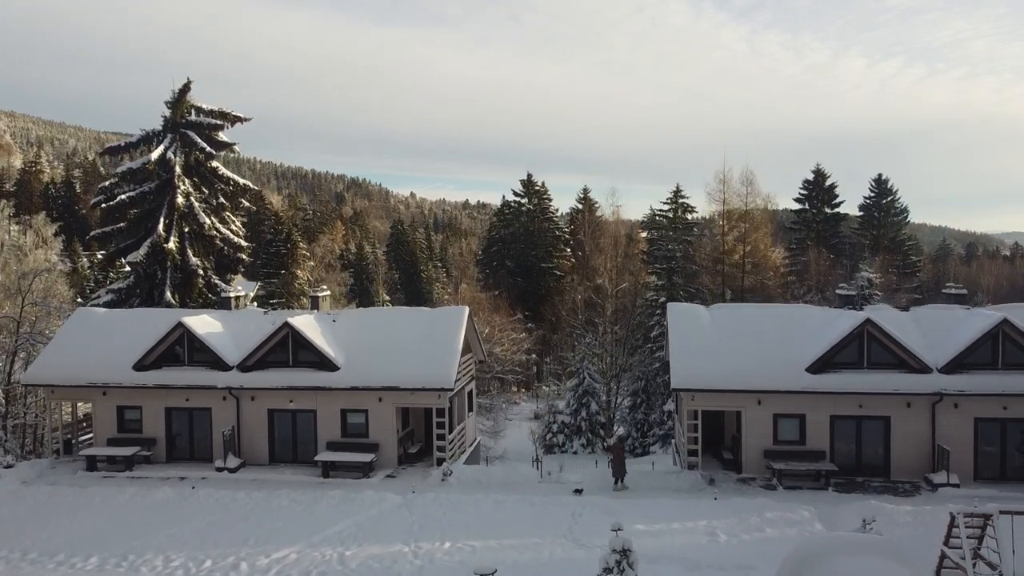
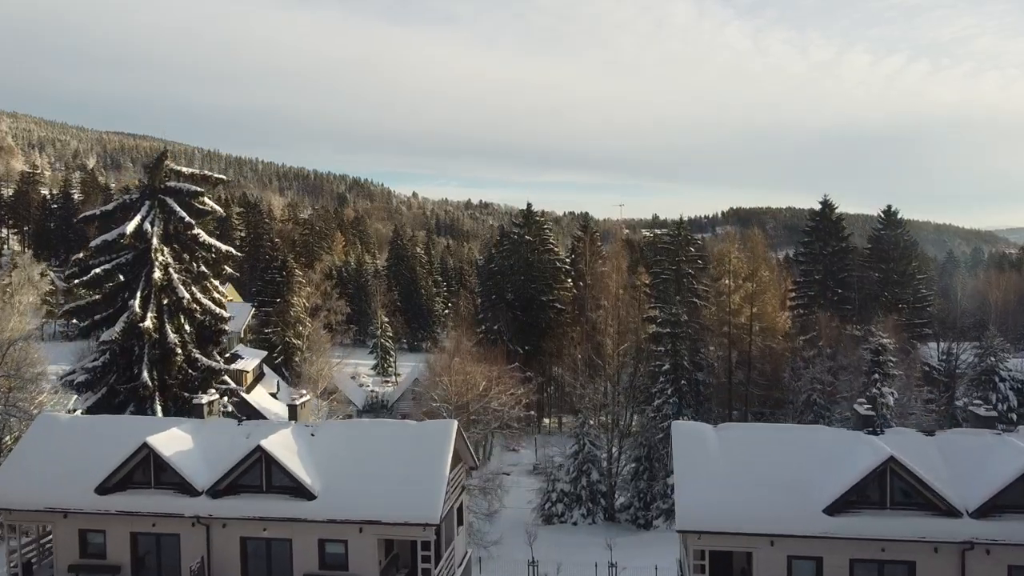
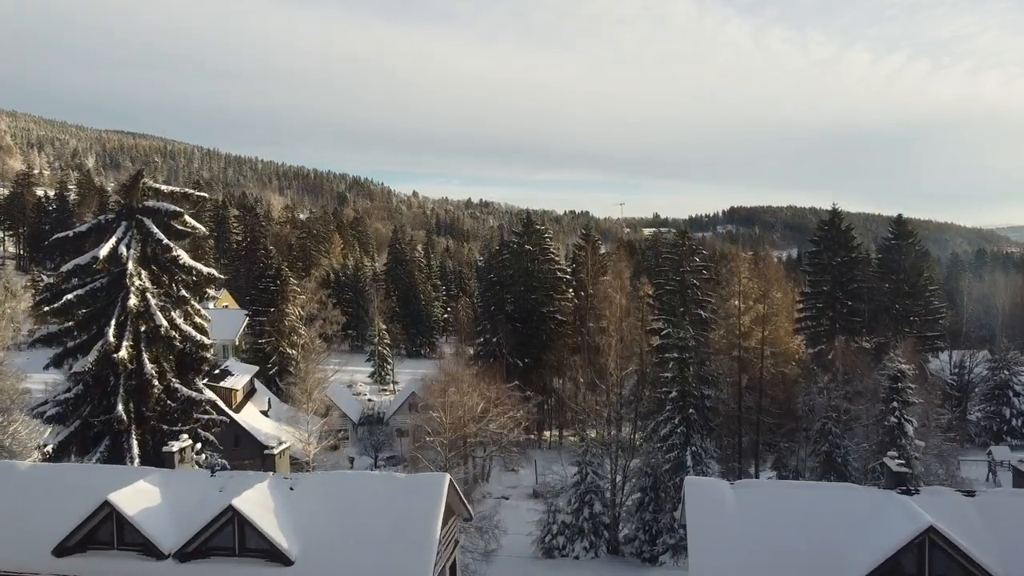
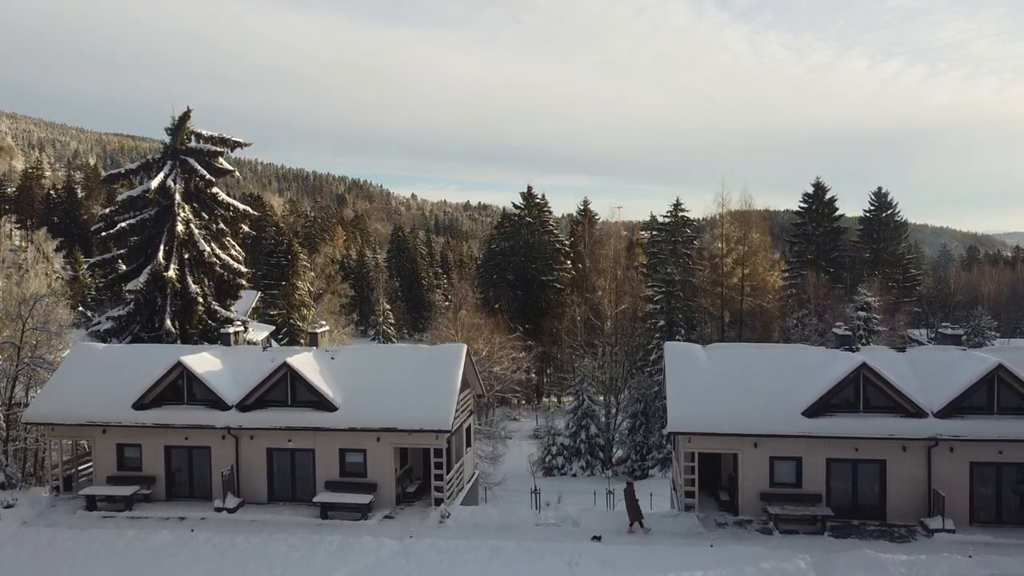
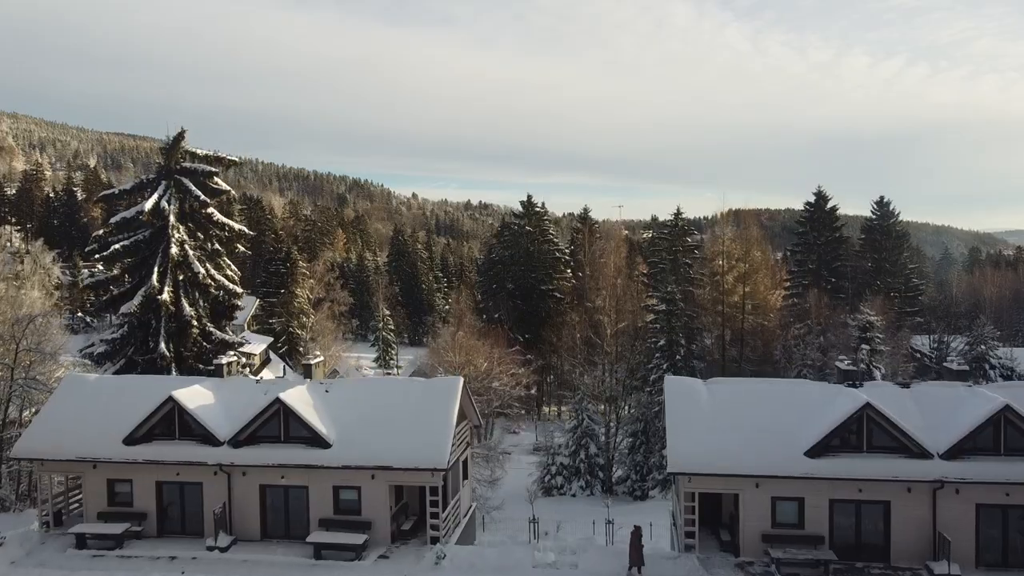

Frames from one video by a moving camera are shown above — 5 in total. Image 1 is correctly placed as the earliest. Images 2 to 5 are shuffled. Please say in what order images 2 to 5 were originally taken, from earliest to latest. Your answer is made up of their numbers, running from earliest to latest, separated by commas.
4, 5, 2, 3
